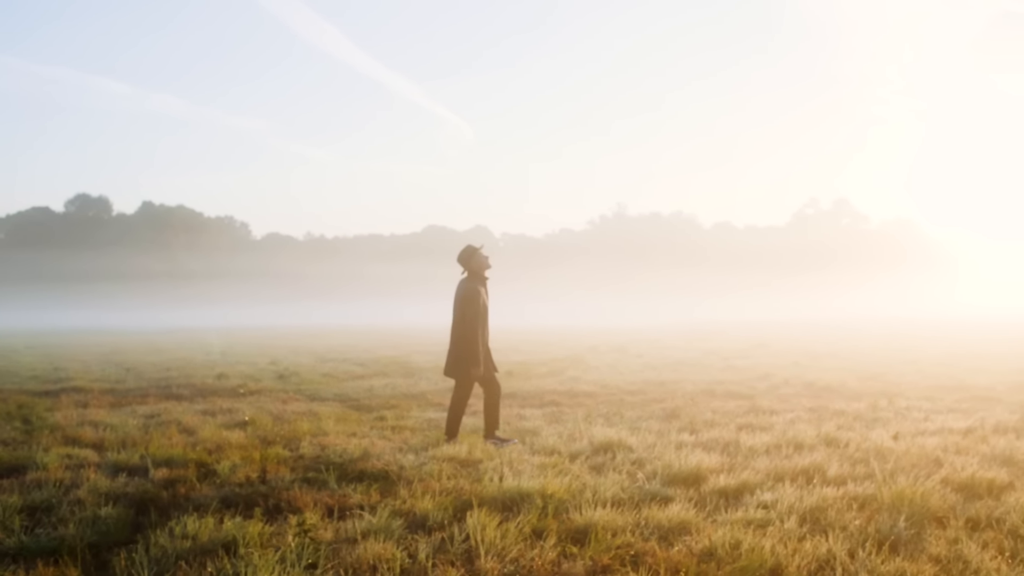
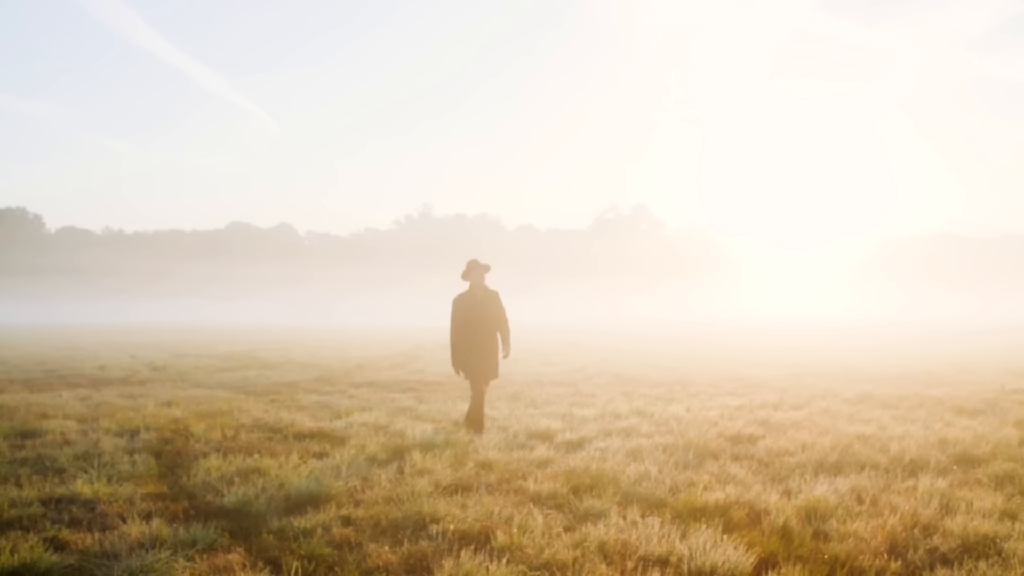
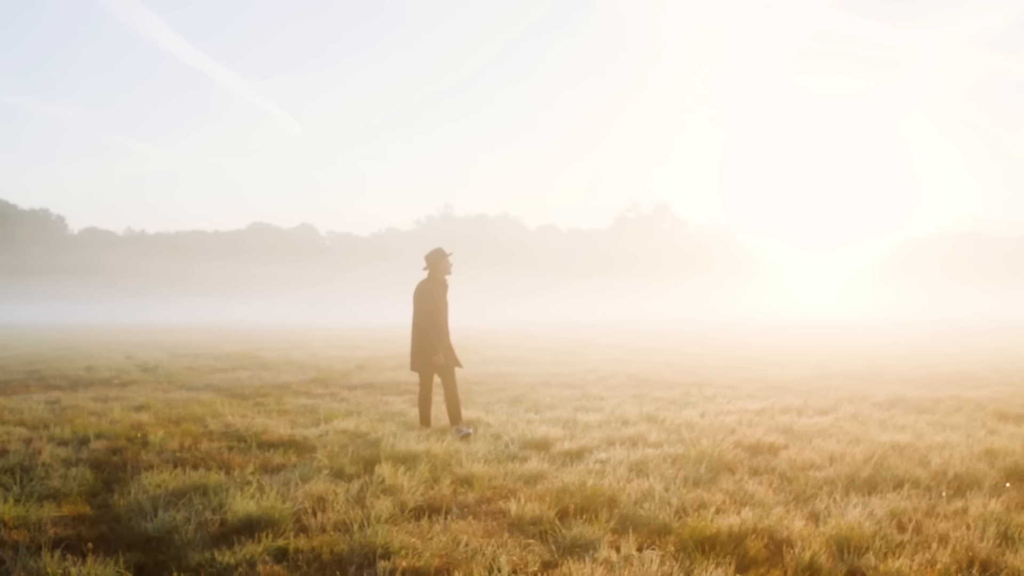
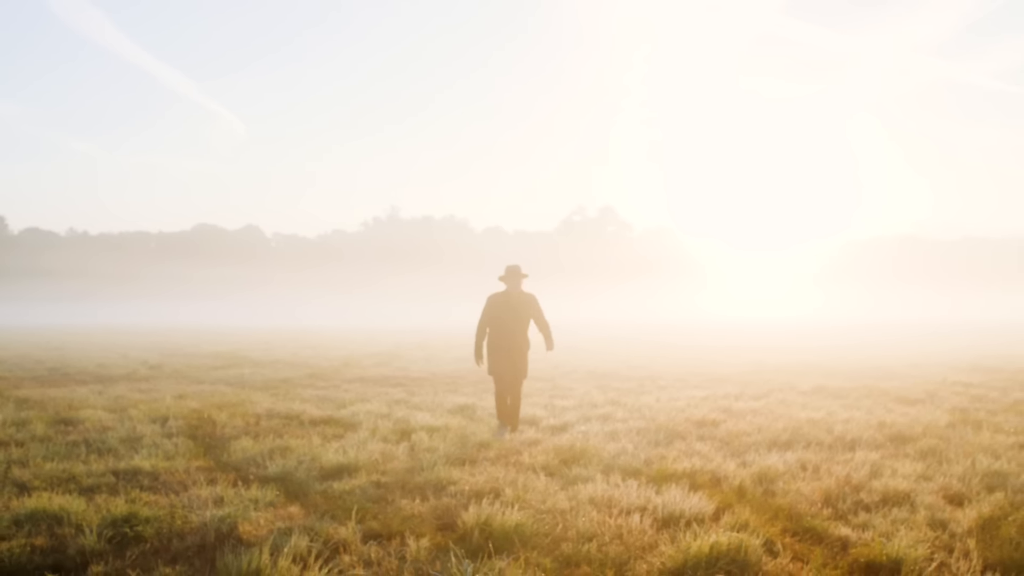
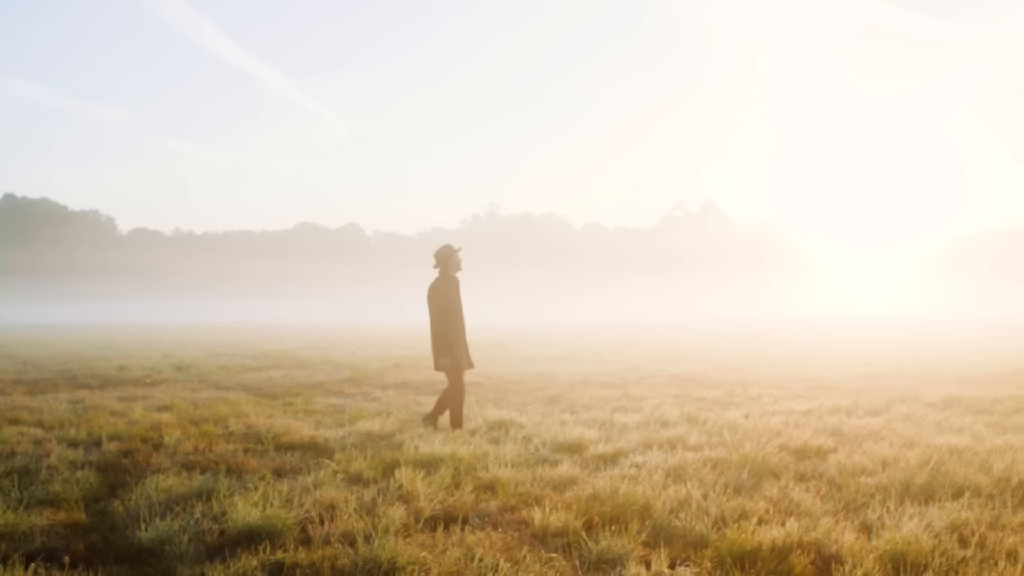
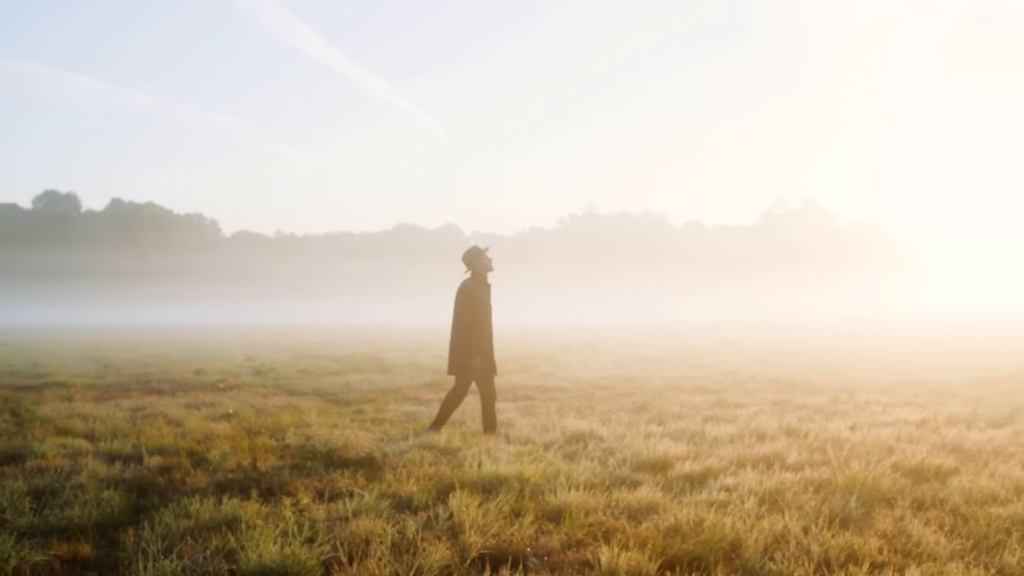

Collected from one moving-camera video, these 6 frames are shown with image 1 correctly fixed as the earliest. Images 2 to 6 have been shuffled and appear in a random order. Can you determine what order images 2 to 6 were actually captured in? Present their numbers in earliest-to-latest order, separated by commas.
6, 5, 3, 2, 4
